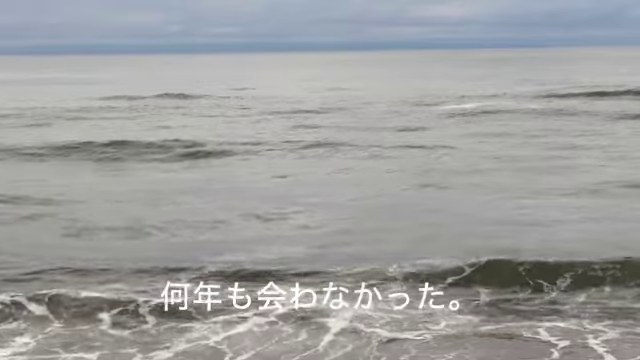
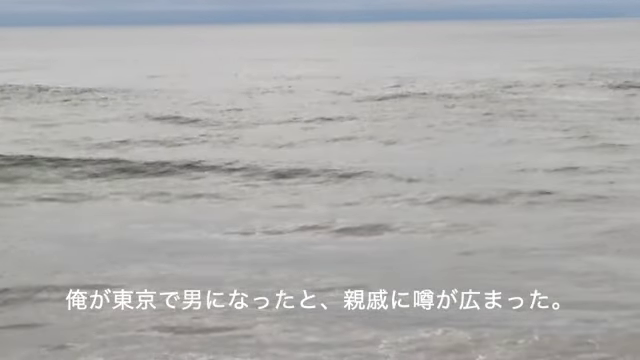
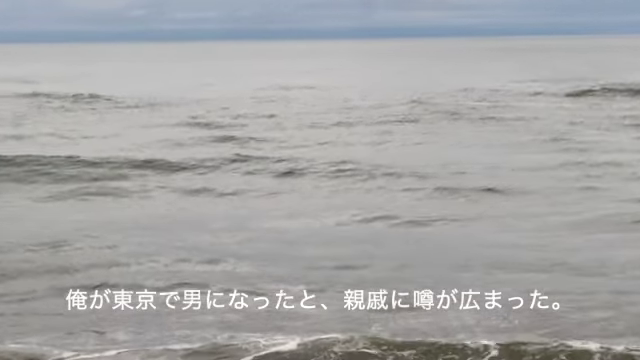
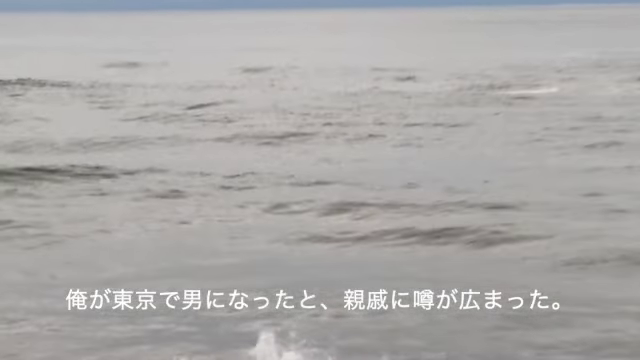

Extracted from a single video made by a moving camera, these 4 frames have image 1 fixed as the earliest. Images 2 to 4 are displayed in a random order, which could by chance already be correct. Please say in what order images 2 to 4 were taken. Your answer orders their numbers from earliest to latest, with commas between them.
3, 2, 4
